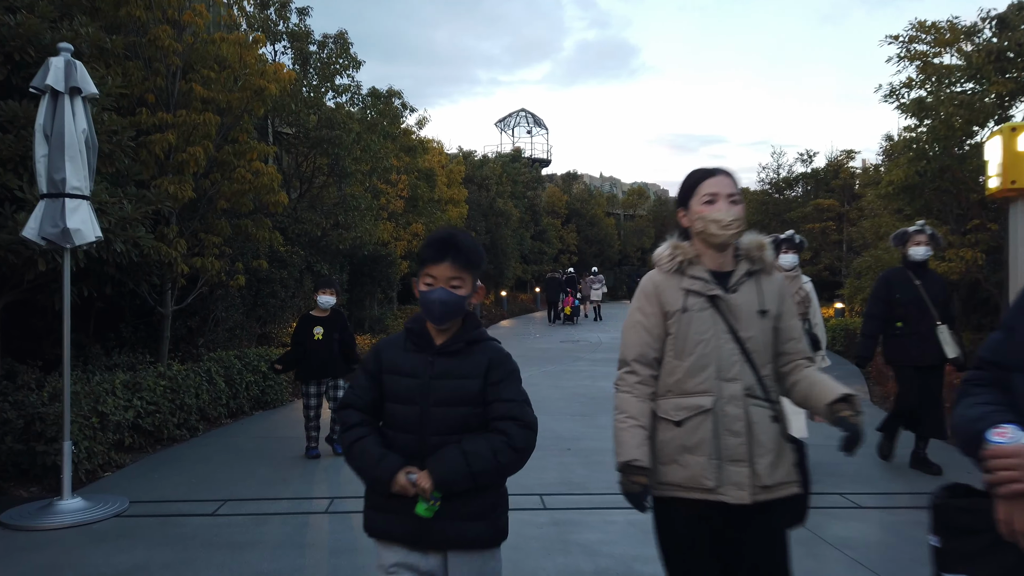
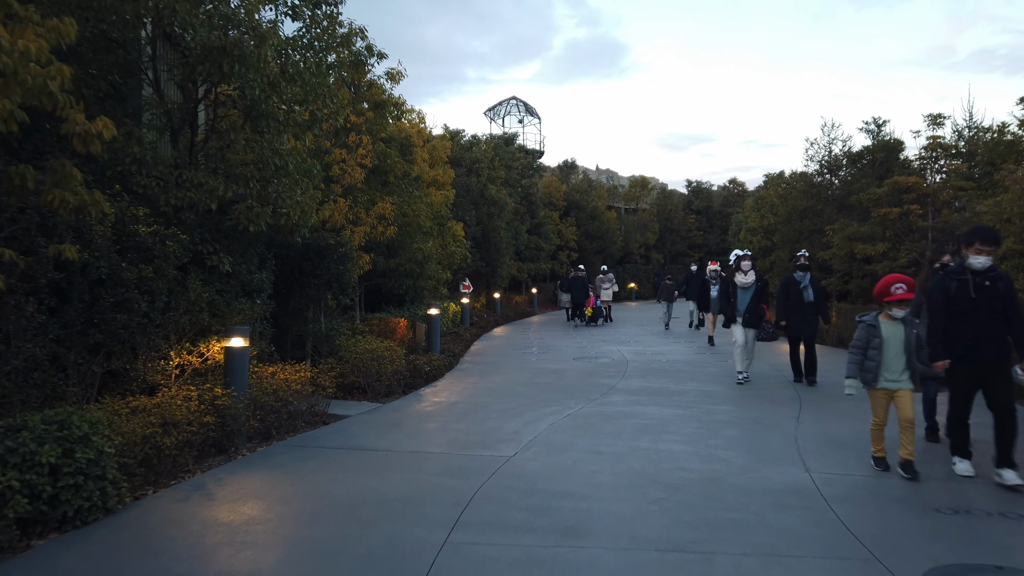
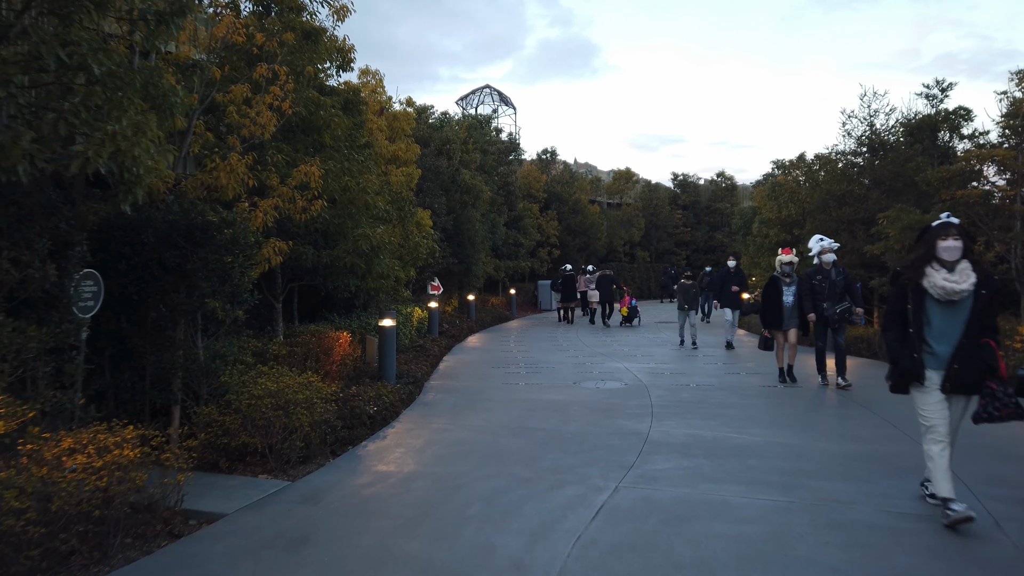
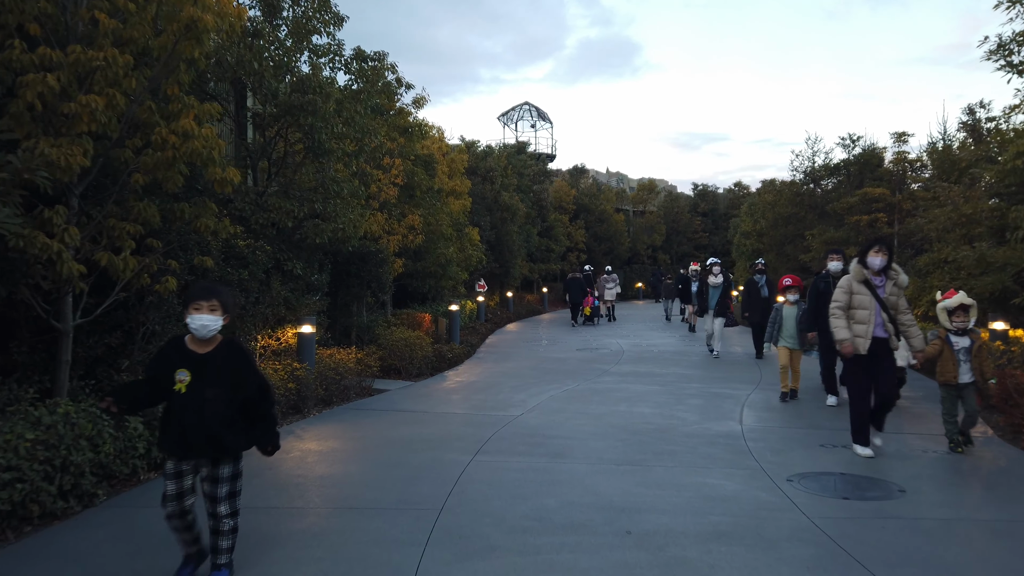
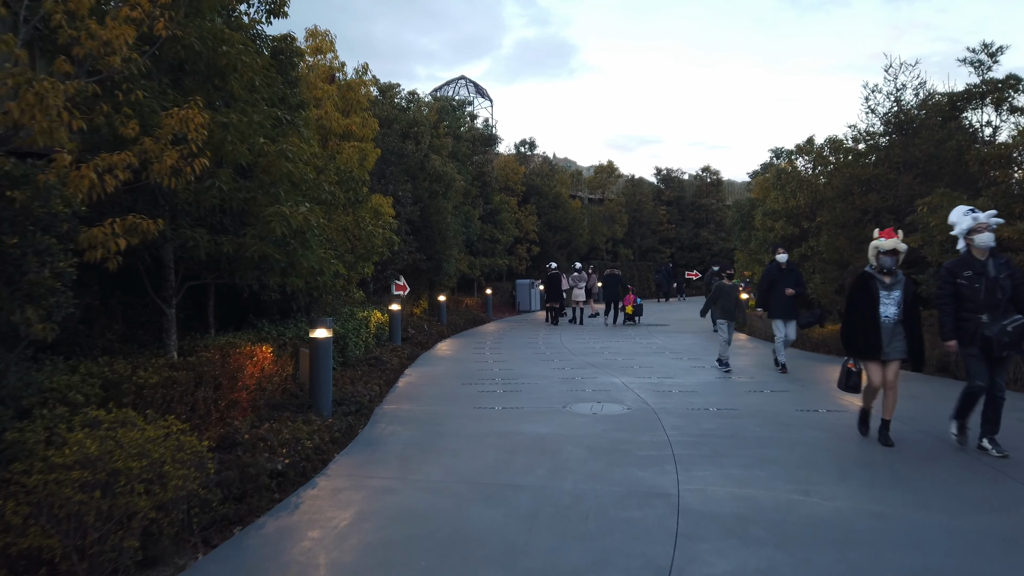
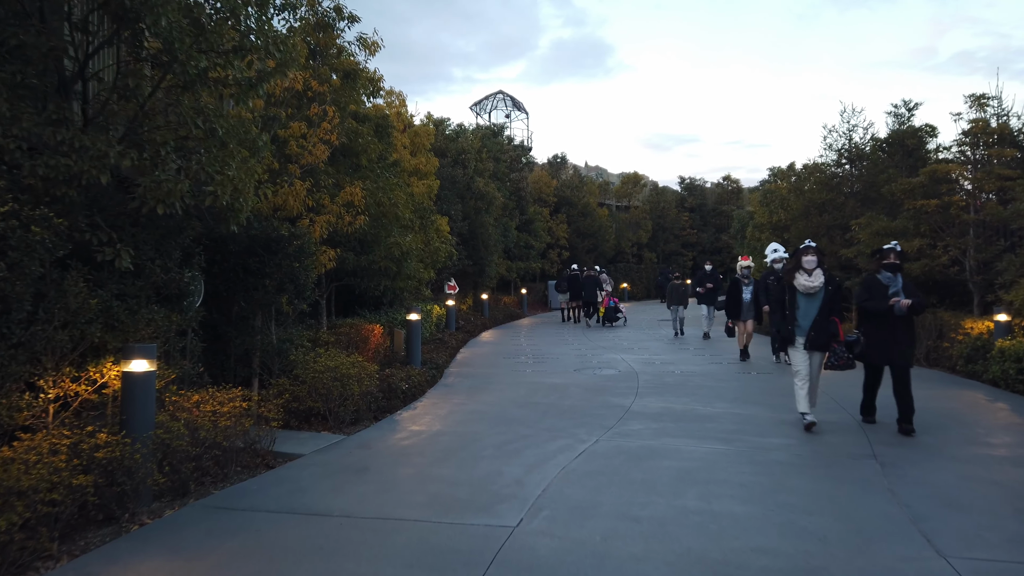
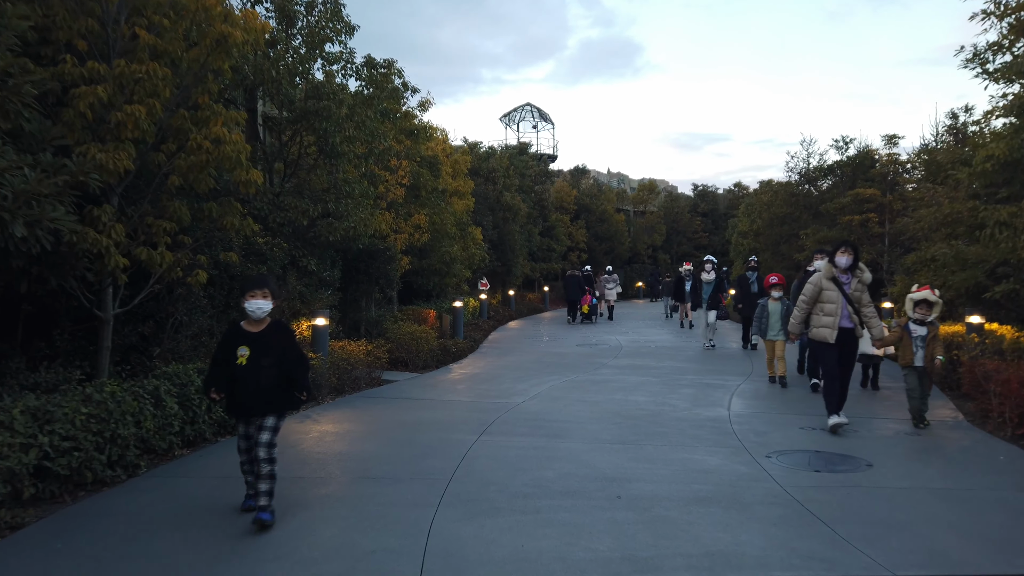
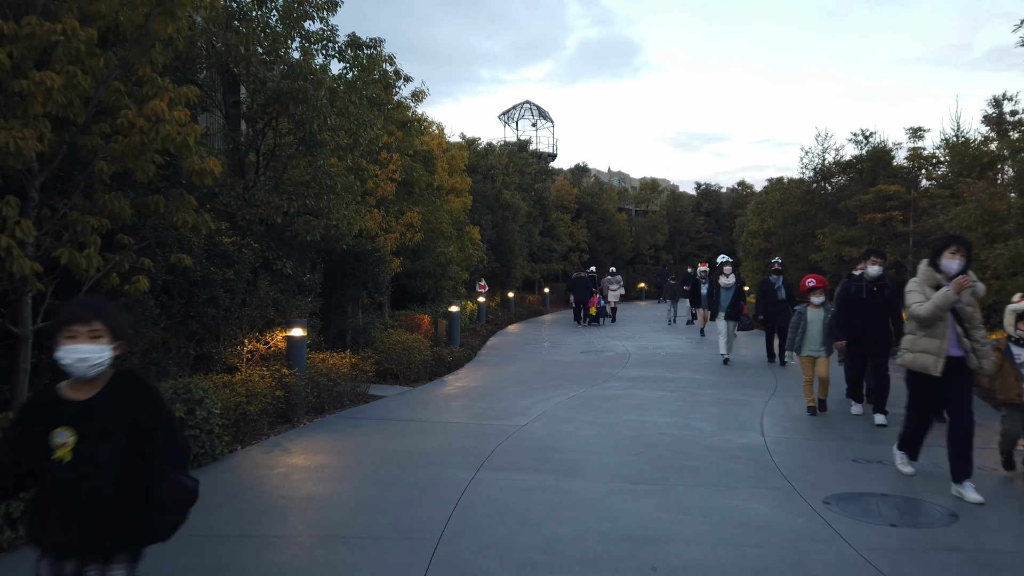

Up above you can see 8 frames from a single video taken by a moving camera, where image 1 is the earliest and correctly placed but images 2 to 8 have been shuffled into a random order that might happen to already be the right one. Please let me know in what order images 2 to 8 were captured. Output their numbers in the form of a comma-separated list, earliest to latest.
7, 4, 8, 2, 6, 3, 5
